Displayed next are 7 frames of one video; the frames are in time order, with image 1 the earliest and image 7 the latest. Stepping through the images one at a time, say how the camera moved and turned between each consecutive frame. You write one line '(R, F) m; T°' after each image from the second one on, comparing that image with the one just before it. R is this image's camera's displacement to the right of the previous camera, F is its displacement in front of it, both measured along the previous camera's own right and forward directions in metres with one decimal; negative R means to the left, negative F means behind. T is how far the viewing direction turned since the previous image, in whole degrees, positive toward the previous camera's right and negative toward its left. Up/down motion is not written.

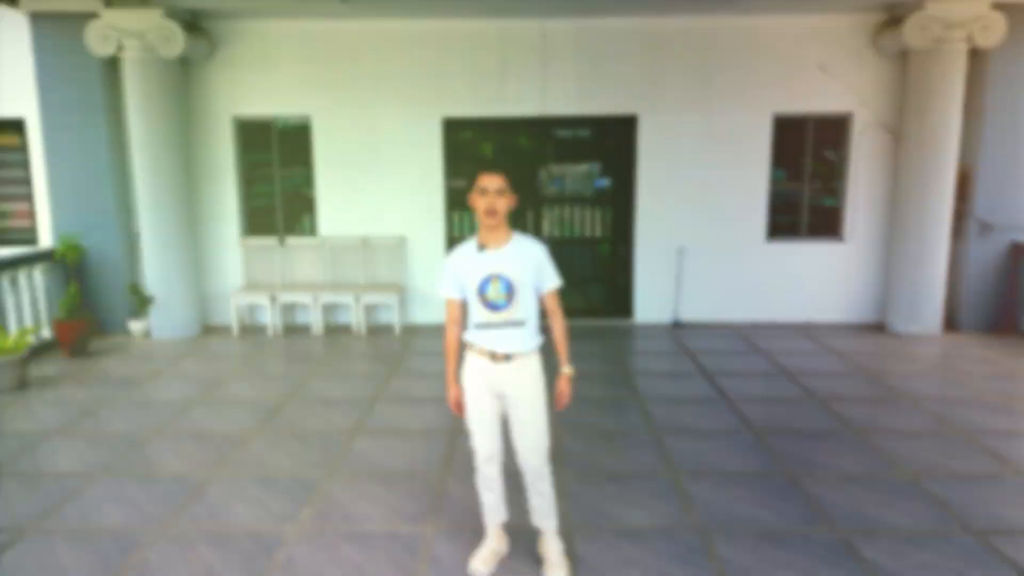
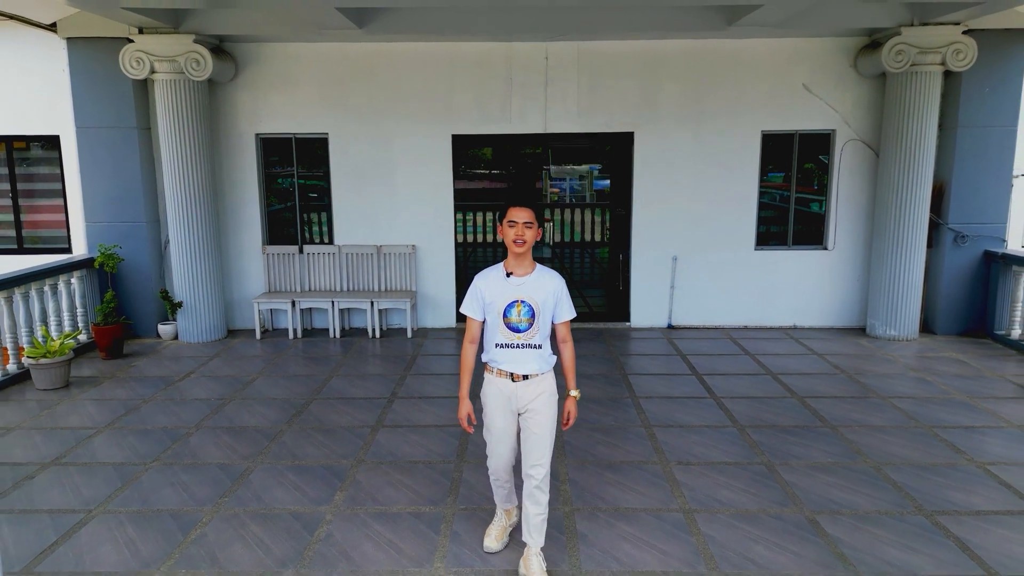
(0.0, -0.5) m; 0°
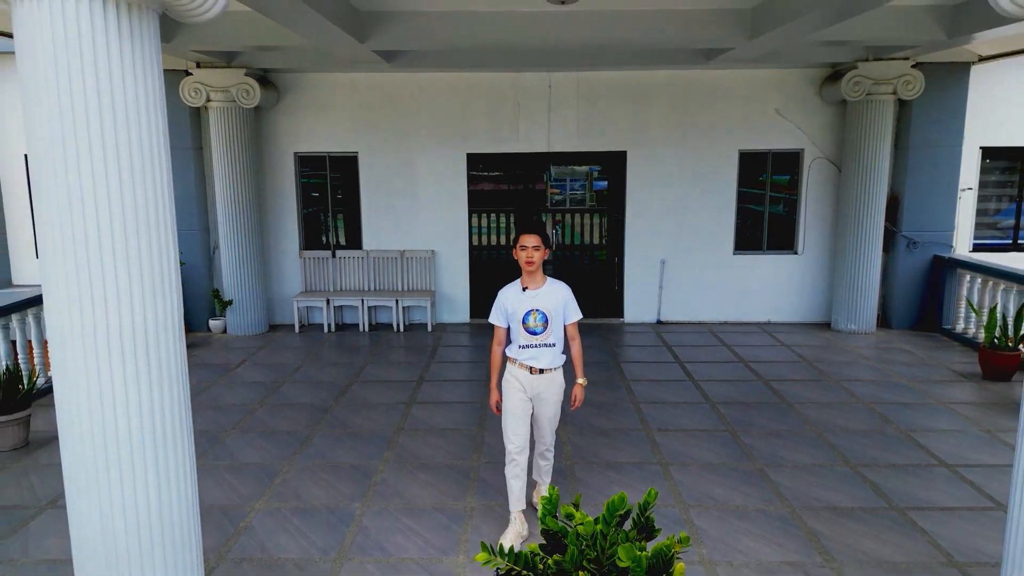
(-0.1, -1.0) m; 0°
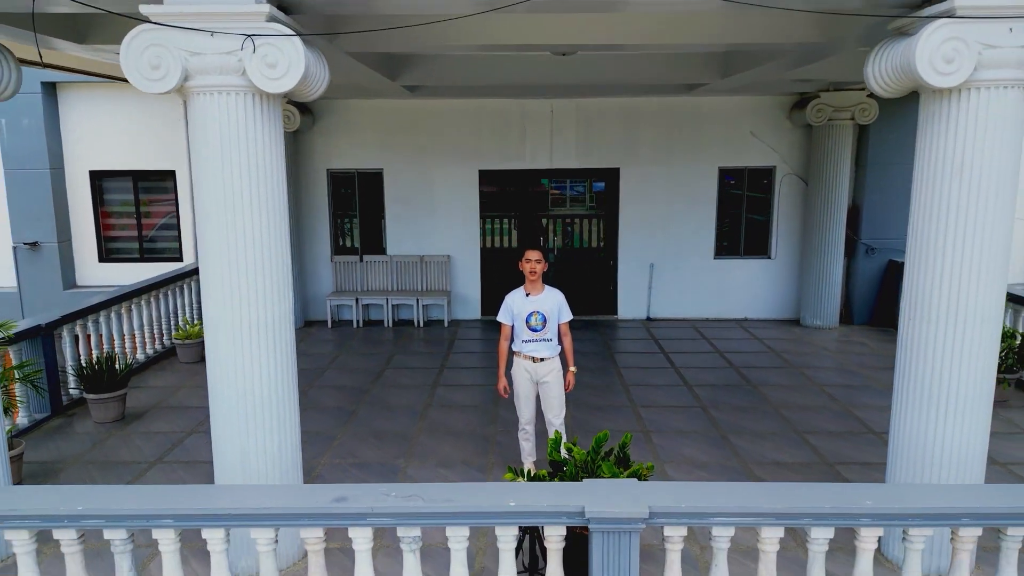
(-0.1, -1.1) m; 0°
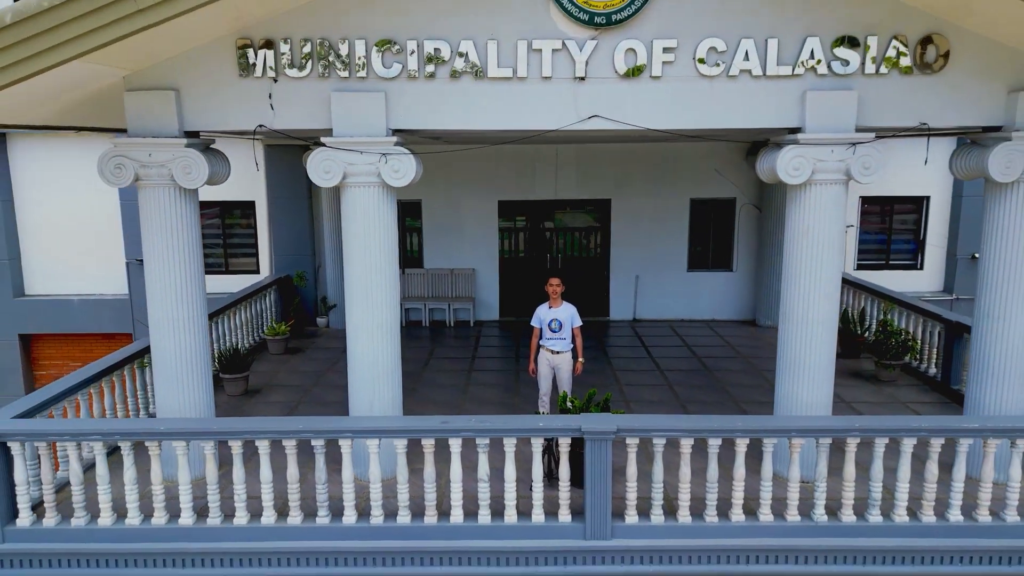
(-0.2, -2.4) m; 0°
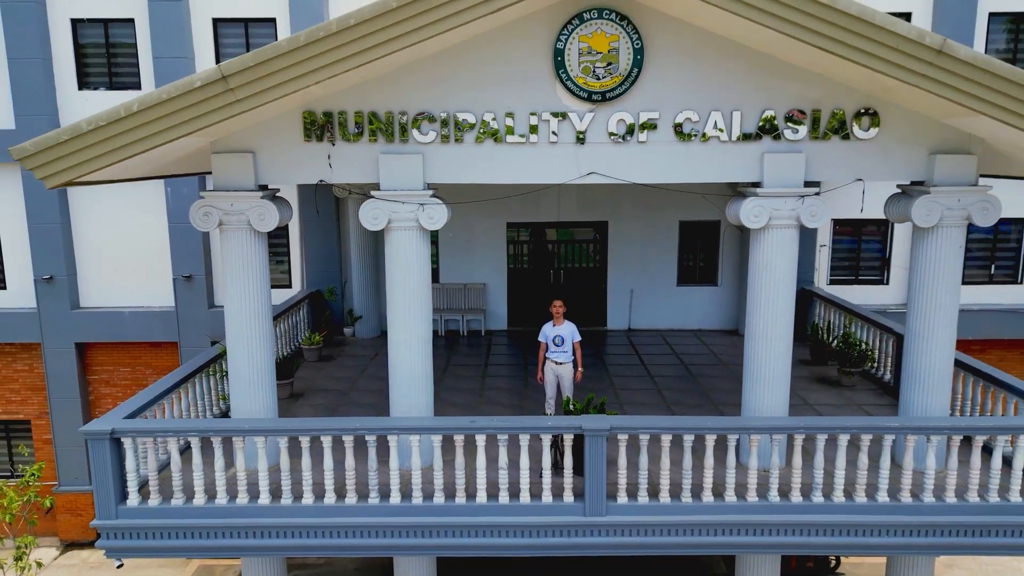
(-0.1, -1.4) m; 0°
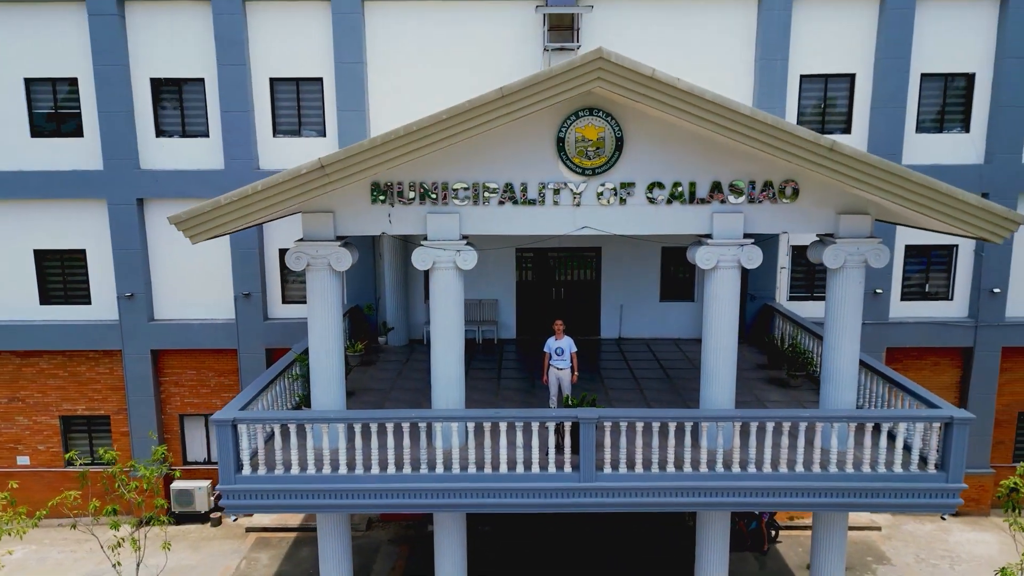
(-0.2, -2.5) m; 0°
